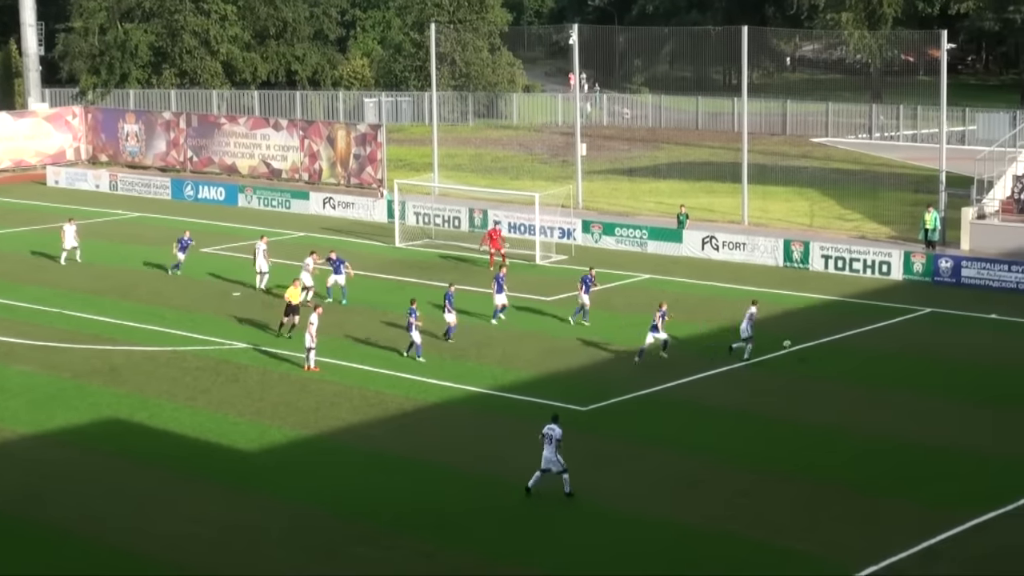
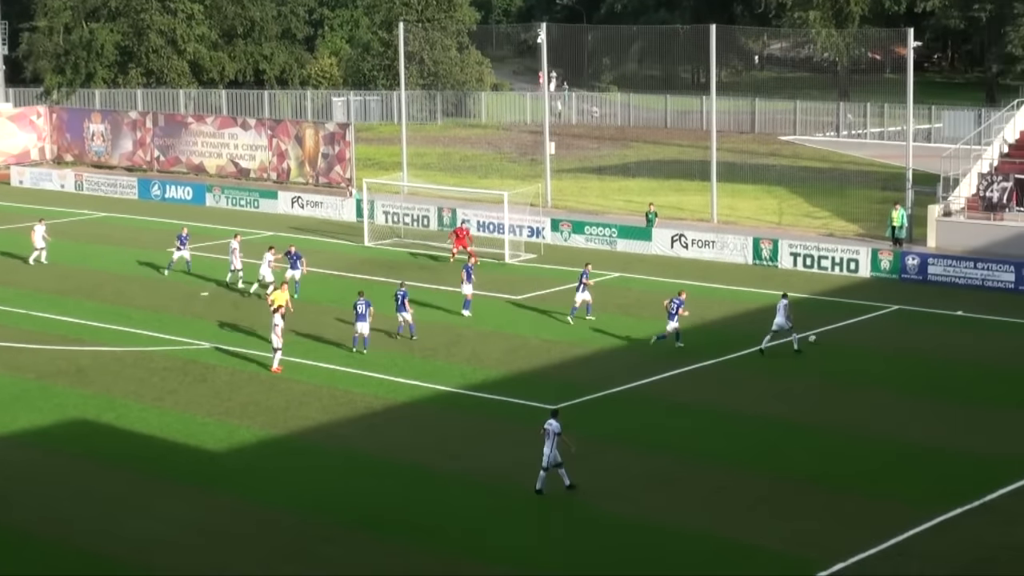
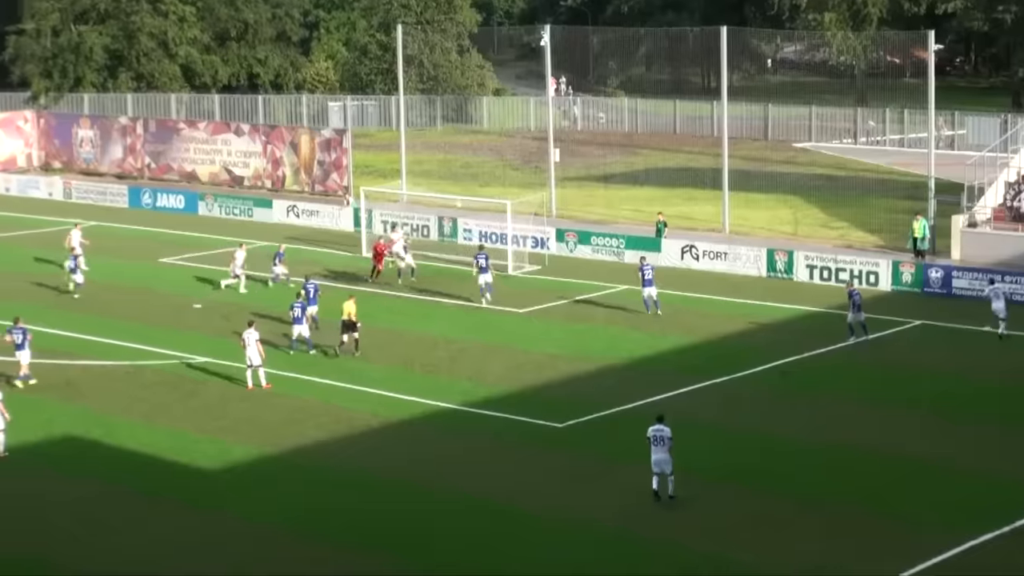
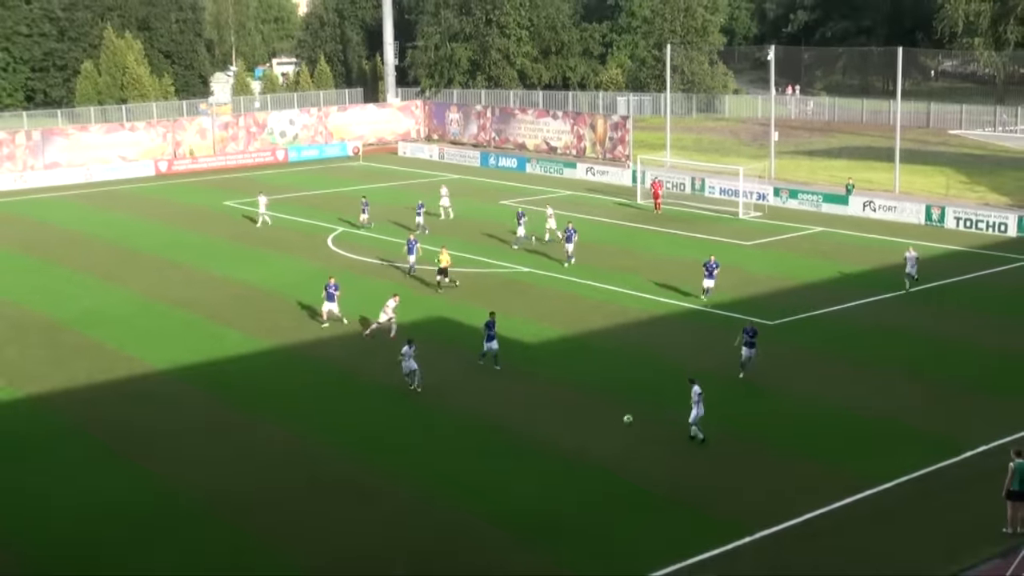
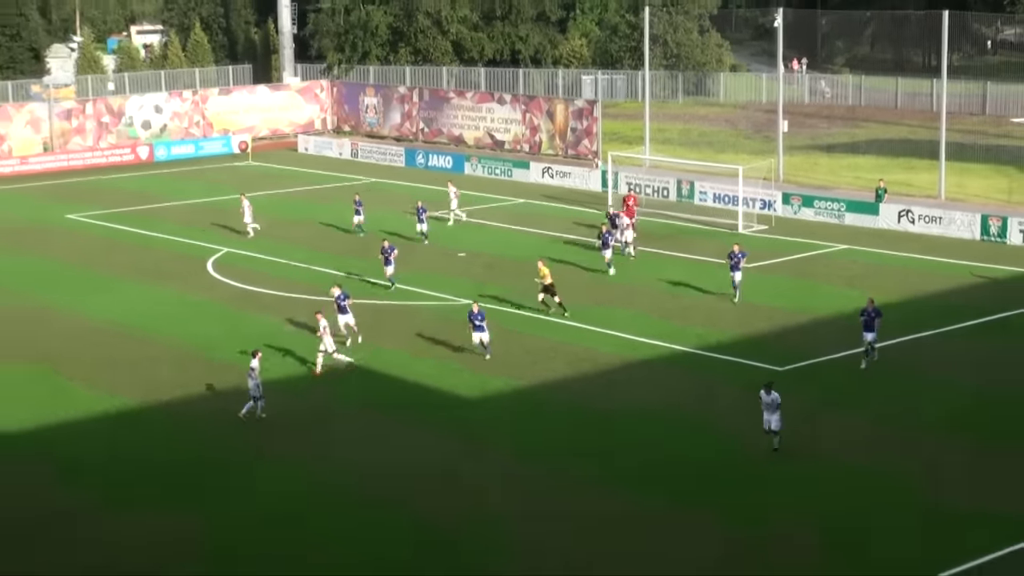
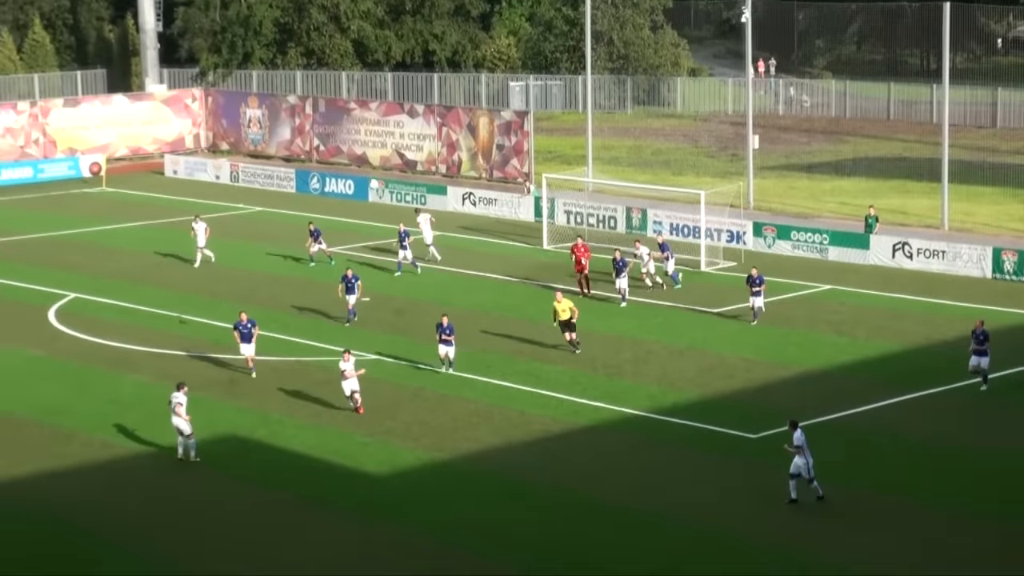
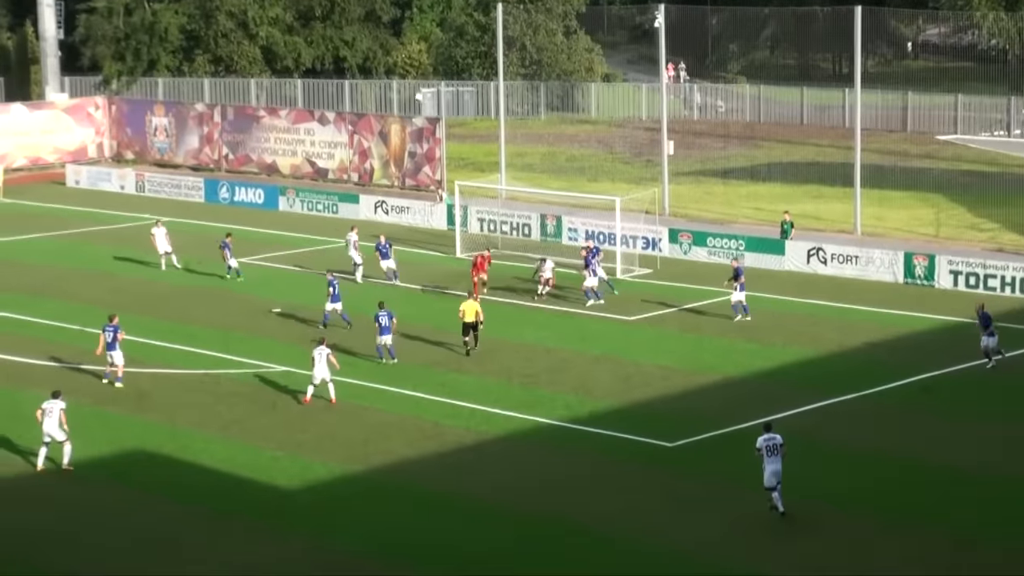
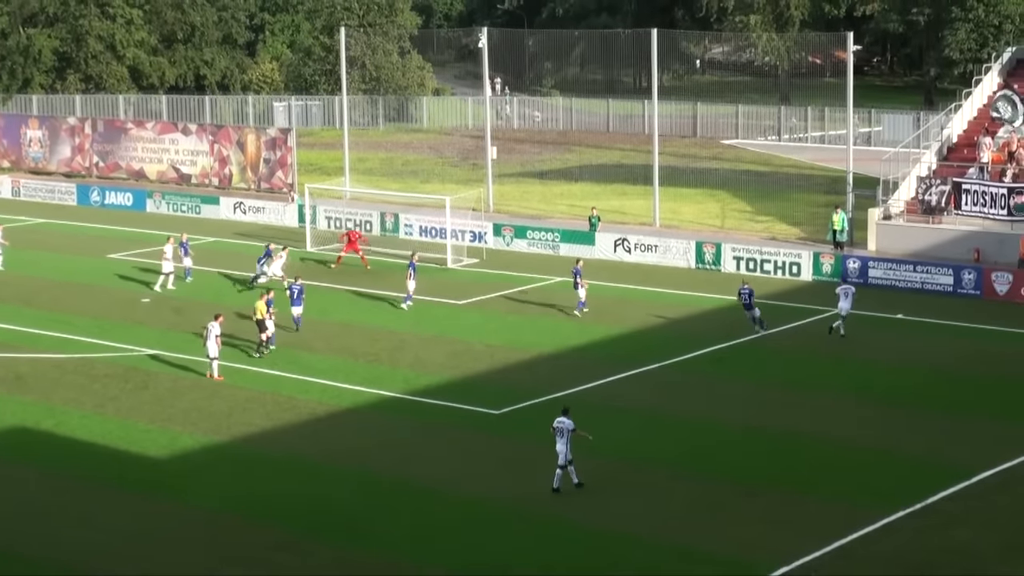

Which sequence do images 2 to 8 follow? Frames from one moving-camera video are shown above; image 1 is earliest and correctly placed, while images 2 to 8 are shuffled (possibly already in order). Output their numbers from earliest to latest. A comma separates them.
2, 8, 3, 7, 6, 5, 4
